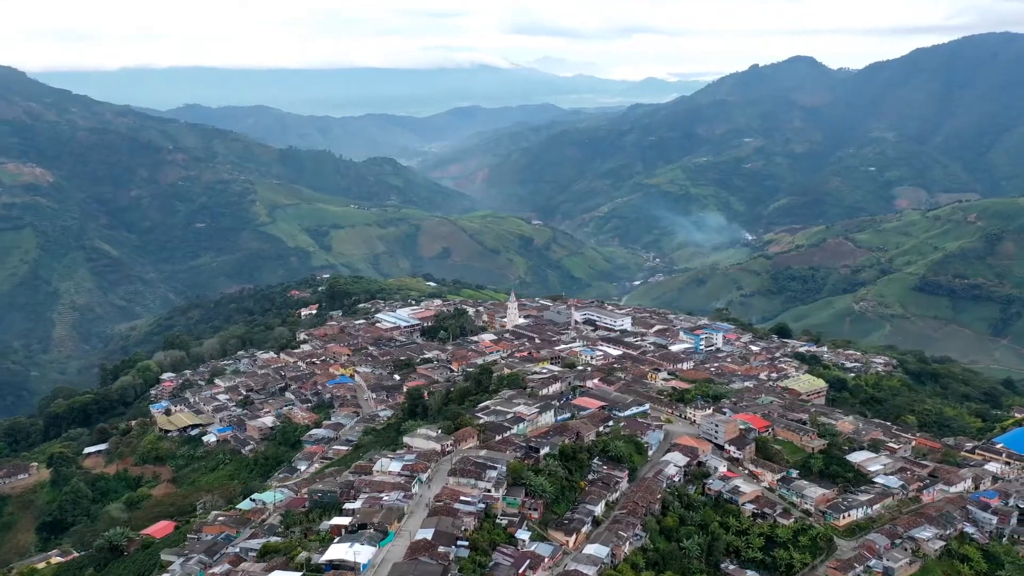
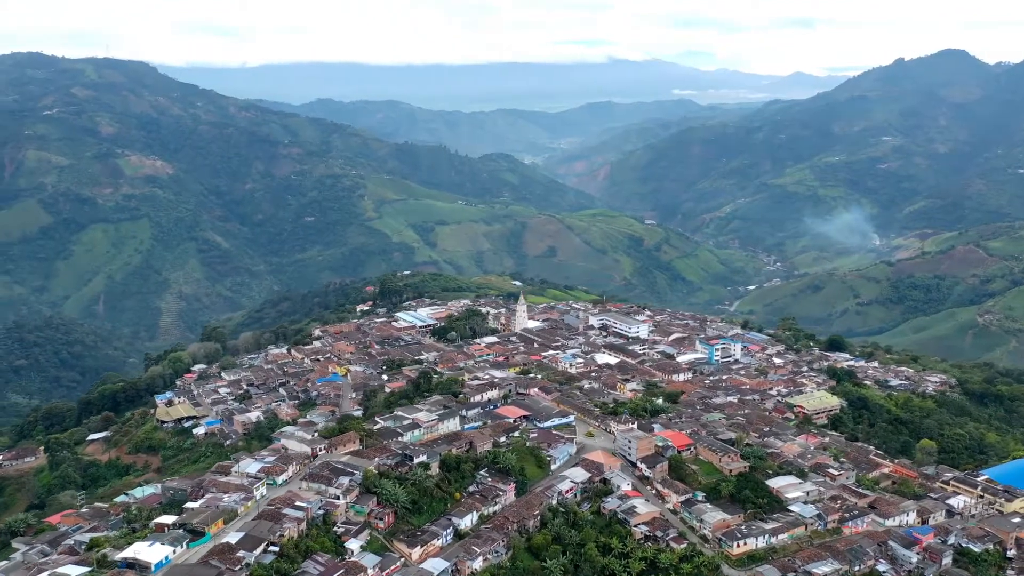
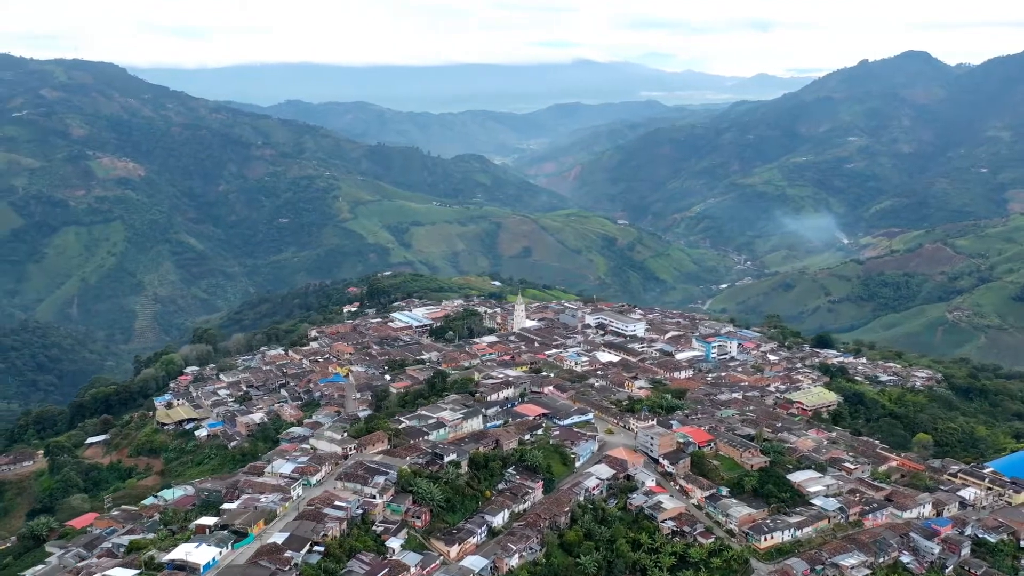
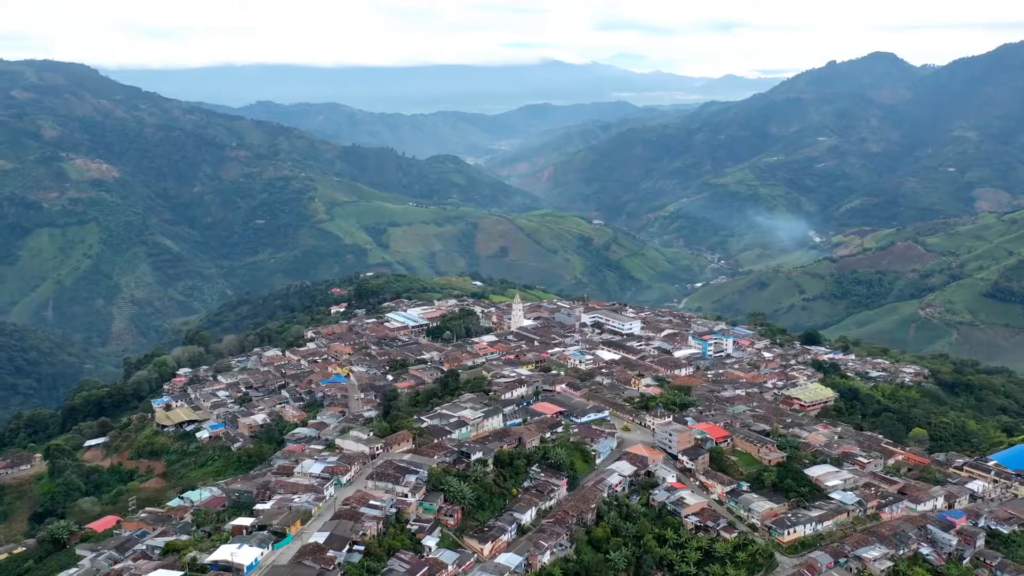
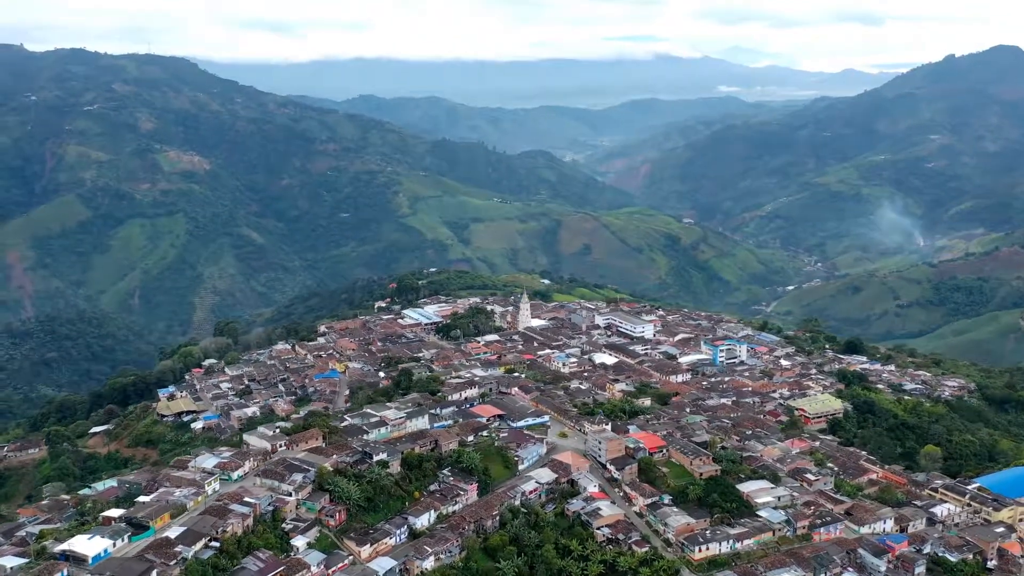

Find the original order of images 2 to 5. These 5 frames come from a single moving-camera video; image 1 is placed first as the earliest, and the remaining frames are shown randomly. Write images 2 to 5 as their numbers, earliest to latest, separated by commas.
4, 3, 2, 5
